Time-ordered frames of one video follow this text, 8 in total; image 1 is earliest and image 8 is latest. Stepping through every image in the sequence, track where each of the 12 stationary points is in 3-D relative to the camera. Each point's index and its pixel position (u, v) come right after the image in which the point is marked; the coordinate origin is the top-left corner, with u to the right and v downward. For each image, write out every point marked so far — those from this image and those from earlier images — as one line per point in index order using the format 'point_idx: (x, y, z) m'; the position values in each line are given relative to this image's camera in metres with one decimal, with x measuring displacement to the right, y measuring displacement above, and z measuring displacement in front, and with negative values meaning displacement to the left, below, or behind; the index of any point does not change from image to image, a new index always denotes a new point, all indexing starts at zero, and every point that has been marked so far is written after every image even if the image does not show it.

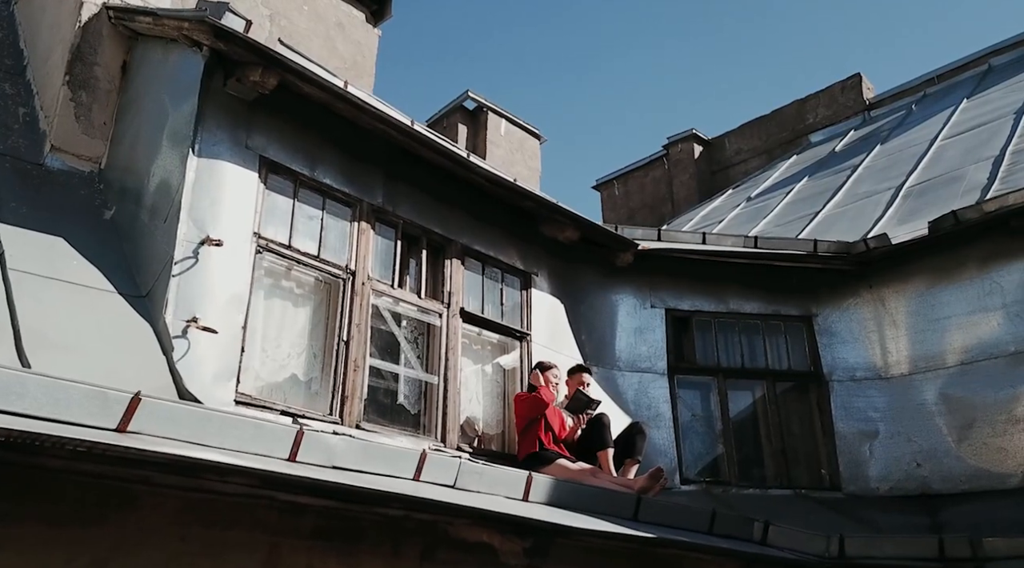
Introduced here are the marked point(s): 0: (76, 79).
0: (-2.9, +1.4, +5.9) m
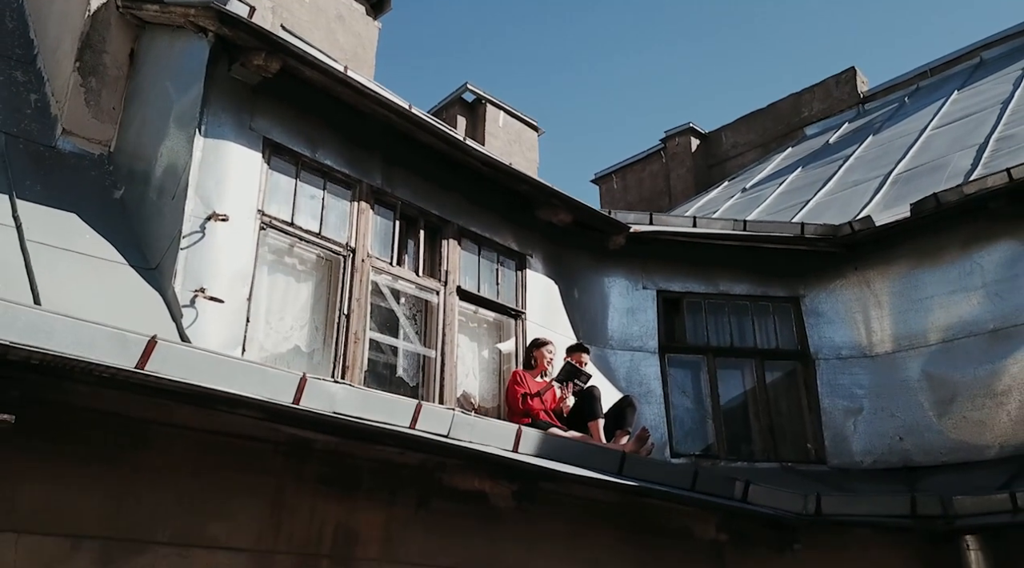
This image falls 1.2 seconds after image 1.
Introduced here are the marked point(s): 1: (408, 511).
0: (-3.0, +1.5, +6.1) m
1: (-0.5, -1.0, +4.0) m
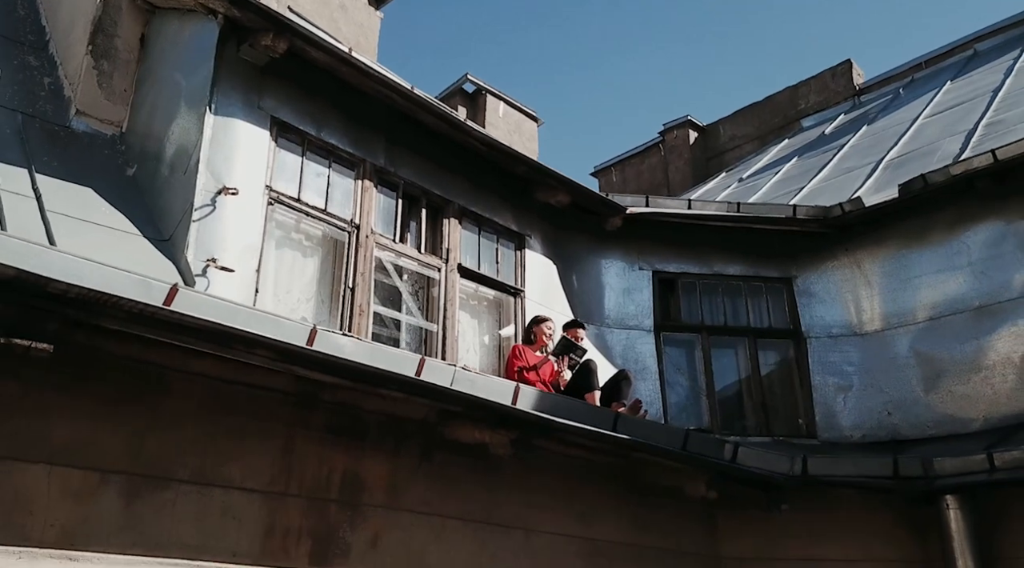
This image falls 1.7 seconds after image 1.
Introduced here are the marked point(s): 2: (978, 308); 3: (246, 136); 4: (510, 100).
0: (-3.0, +1.7, +6.3) m
1: (-0.5, -0.8, +4.2) m
2: (+3.7, -0.2, +7.0) m
3: (-1.7, +0.9, +5.6) m
4: (0.0, +2.7, +12.7) m
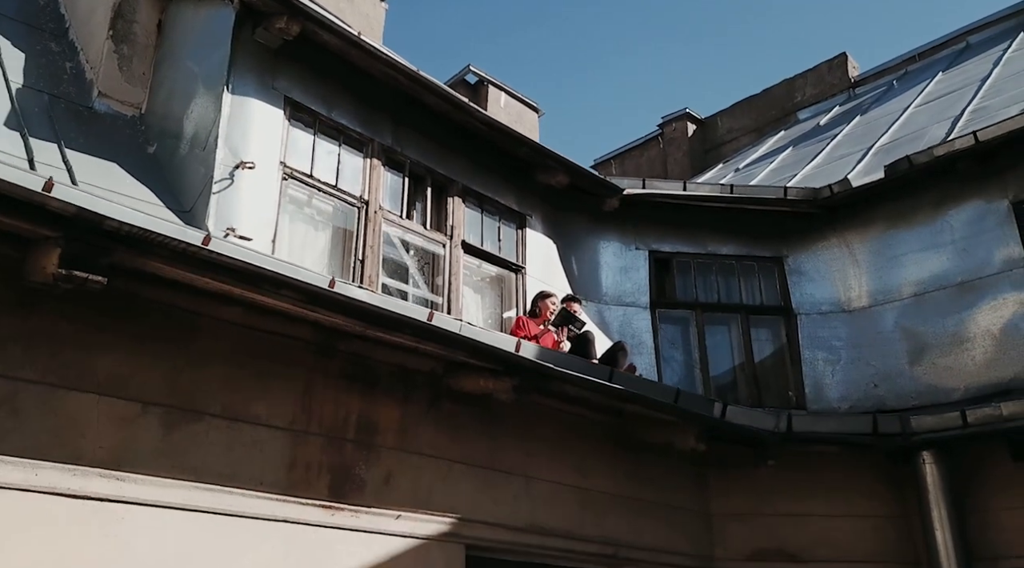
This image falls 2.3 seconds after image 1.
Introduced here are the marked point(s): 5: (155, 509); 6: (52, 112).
0: (-3.0, +1.9, +6.6) m
1: (-0.5, -0.6, +4.5) m
2: (+3.7, 0.0, +7.3) m
3: (-1.7, +1.1, +5.9) m
4: (0.0, +2.9, +13.0) m
5: (-1.4, -0.9, +3.5) m
6: (-3.1, +1.1, +5.8) m
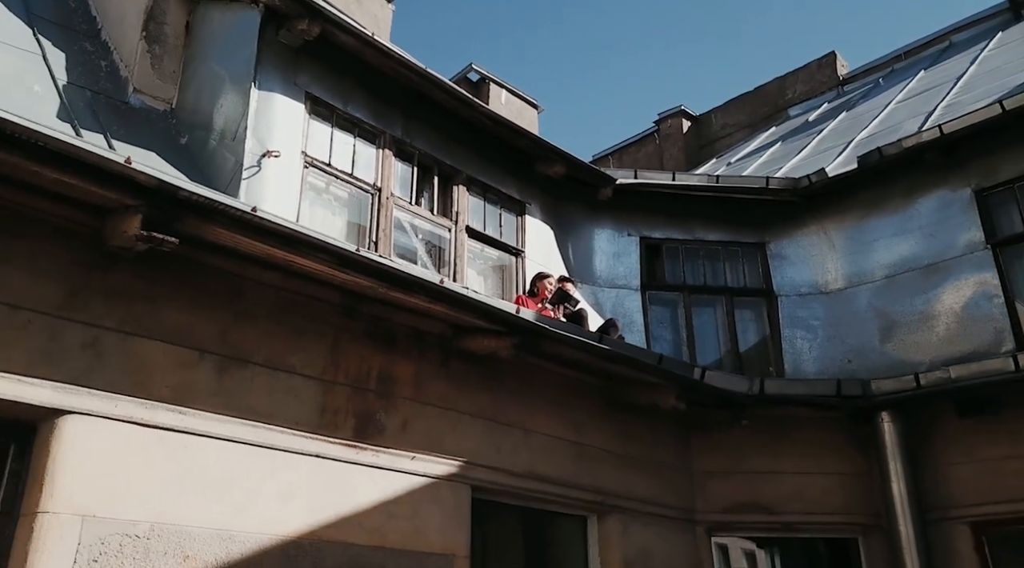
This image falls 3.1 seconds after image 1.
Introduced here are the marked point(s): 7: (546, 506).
0: (-3.0, +2.0, +7.2) m
1: (-0.5, -0.5, +5.1) m
2: (+3.7, +0.2, +7.9) m
3: (-1.7, +1.3, +6.5) m
4: (0.0, +3.0, +13.5) m
5: (-1.4, -0.7, +4.0) m
6: (-3.0, +1.3, +6.4) m
7: (+0.2, -1.4, +5.6) m
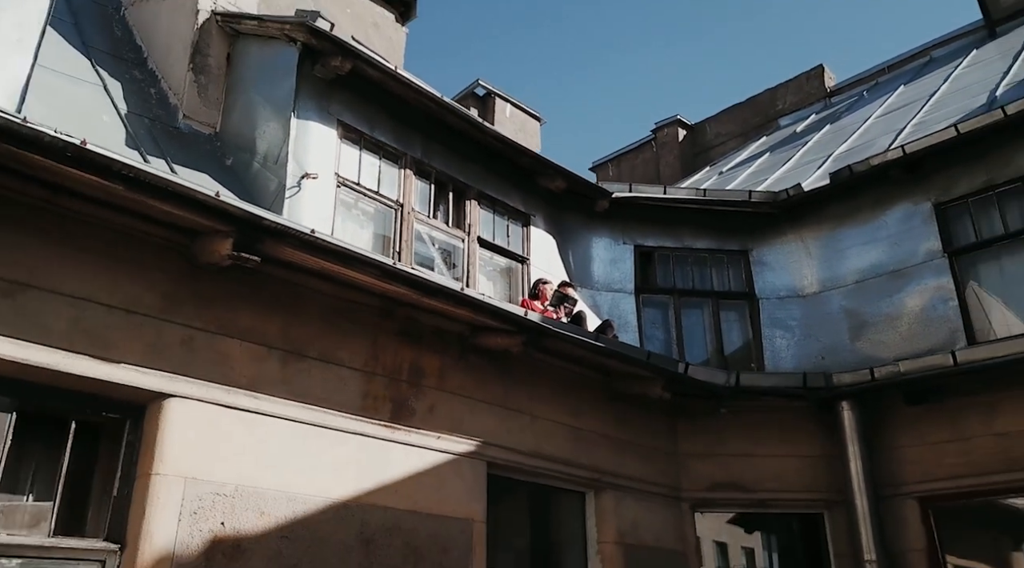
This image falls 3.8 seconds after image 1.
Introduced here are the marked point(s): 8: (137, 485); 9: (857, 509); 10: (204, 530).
0: (-2.9, +2.0, +8.1) m
1: (-0.4, -0.5, +6.0) m
2: (+3.8, +0.1, +8.8) m
3: (-1.6, +1.3, +7.4) m
4: (+0.1, +3.0, +14.4) m
5: (-1.3, -0.8, +4.9) m
6: (-3.0, +1.3, +7.3) m
7: (+0.3, -1.5, +6.5) m
8: (-1.9, -1.0, +4.4) m
9: (+2.7, -1.8, +6.9) m
10: (-1.5, -1.2, +4.4) m
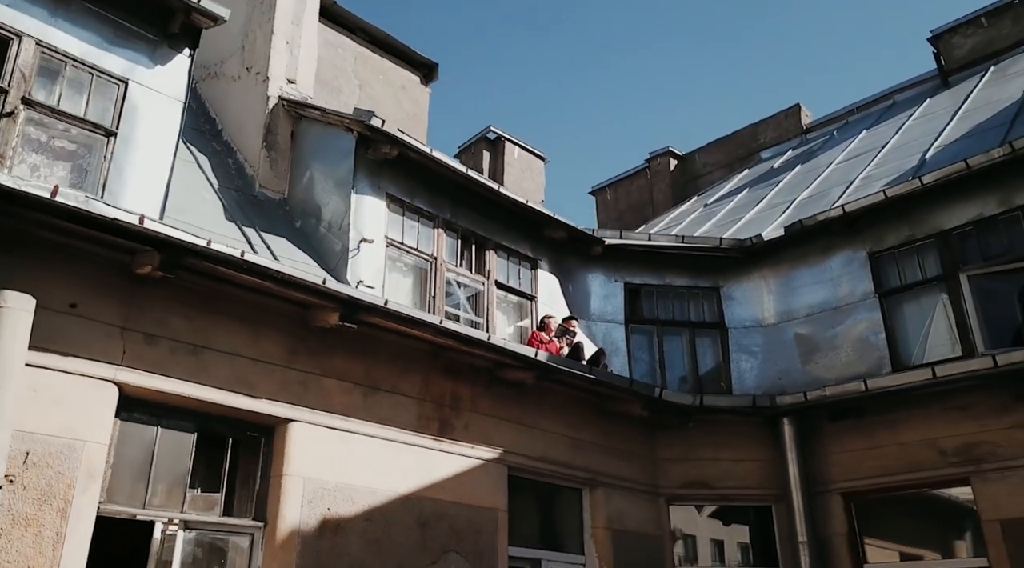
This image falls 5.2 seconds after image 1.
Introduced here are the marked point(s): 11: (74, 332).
0: (-2.8, +1.6, +10.0) m
1: (-0.3, -0.9, +7.9) m
2: (+3.9, -0.3, +10.7) m
3: (-1.5, +0.8, +9.3) m
4: (+0.2, +2.6, +16.3) m
5: (-1.2, -1.2, +6.8) m
6: (-2.9, +0.8, +9.2) m
7: (+0.4, -1.9, +8.4) m
8: (-1.7, -1.4, +6.3) m
9: (+2.8, -2.2, +8.8) m
10: (-1.4, -1.6, +6.3) m
11: (-2.7, -0.3, +5.5) m
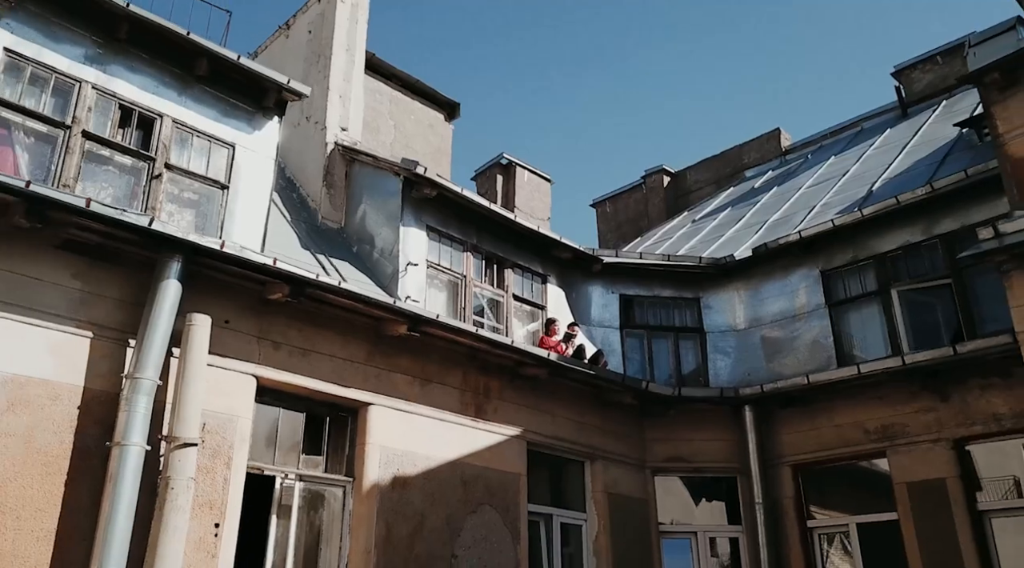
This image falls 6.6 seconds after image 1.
0: (-2.6, +1.4, +12.2) m
1: (-0.1, -1.1, +10.2) m
2: (+4.1, -0.5, +12.9) m
3: (-1.3, +0.7, +11.5) m
4: (+0.4, +2.4, +18.5) m
5: (-1.0, -1.4, +9.1) m
6: (-2.6, +0.7, +11.5) m
7: (+0.6, -2.1, +10.6) m
8: (-1.5, -1.6, +8.5) m
9: (+3.0, -2.4, +11.0) m
10: (-1.2, -1.8, +8.5) m
11: (-2.5, -0.5, +7.7) m
